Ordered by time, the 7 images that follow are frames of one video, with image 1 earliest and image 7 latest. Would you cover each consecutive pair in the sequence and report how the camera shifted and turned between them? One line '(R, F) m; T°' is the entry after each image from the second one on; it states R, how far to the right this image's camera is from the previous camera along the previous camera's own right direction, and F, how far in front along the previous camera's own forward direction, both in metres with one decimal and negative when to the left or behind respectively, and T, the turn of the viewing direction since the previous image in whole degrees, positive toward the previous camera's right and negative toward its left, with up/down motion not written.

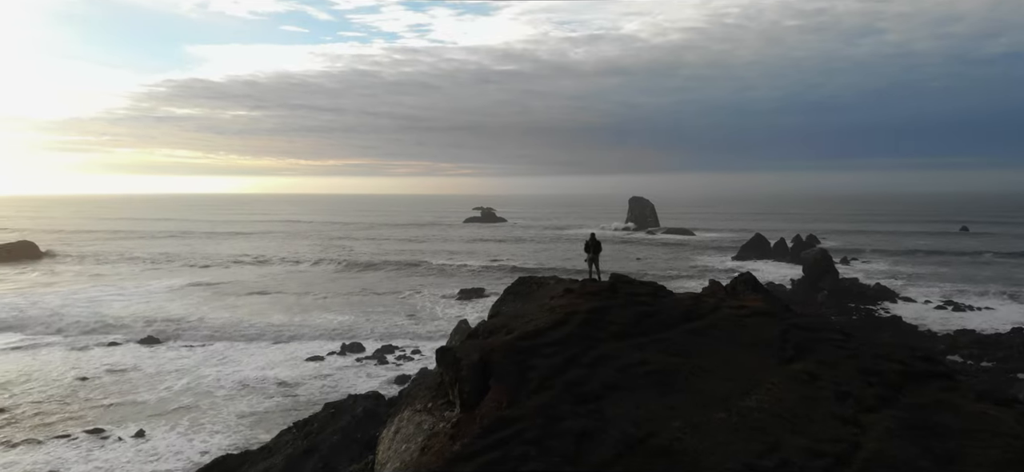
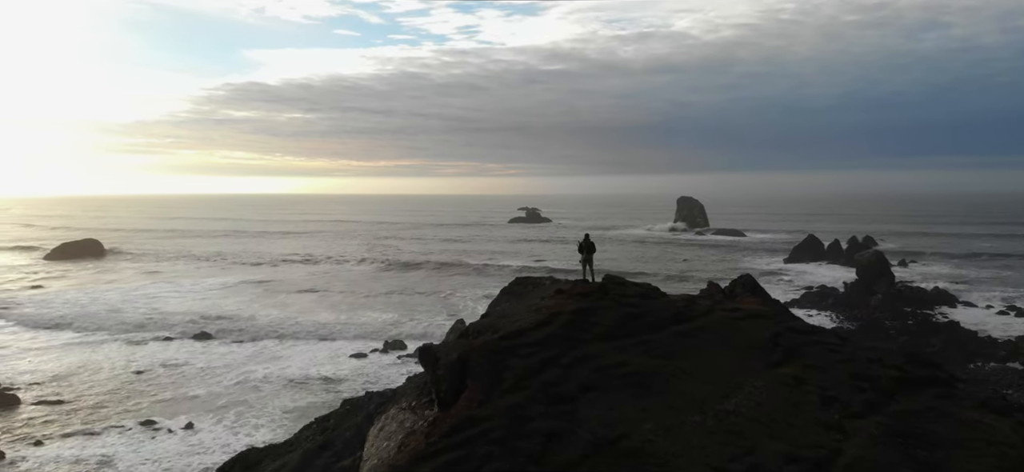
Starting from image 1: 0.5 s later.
(+0.8, -0.1) m; -4°
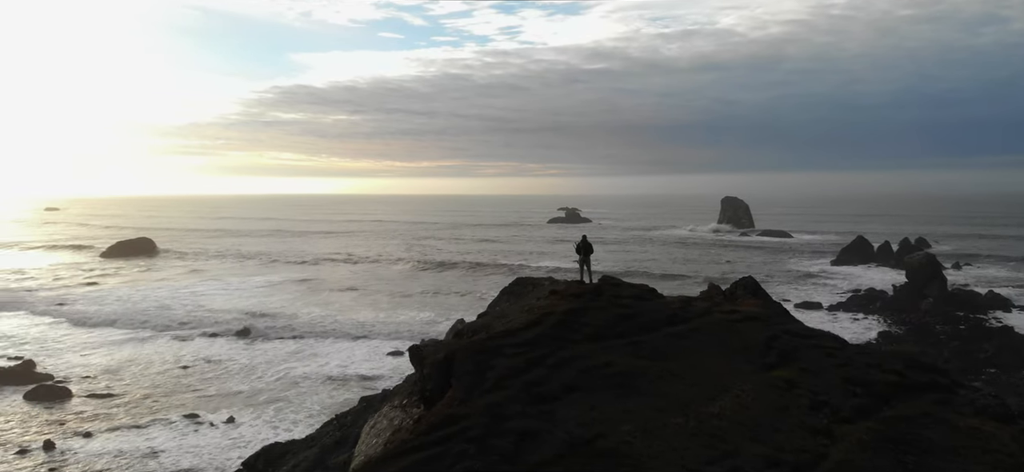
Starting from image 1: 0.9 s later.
(+0.7, -0.1) m; -4°
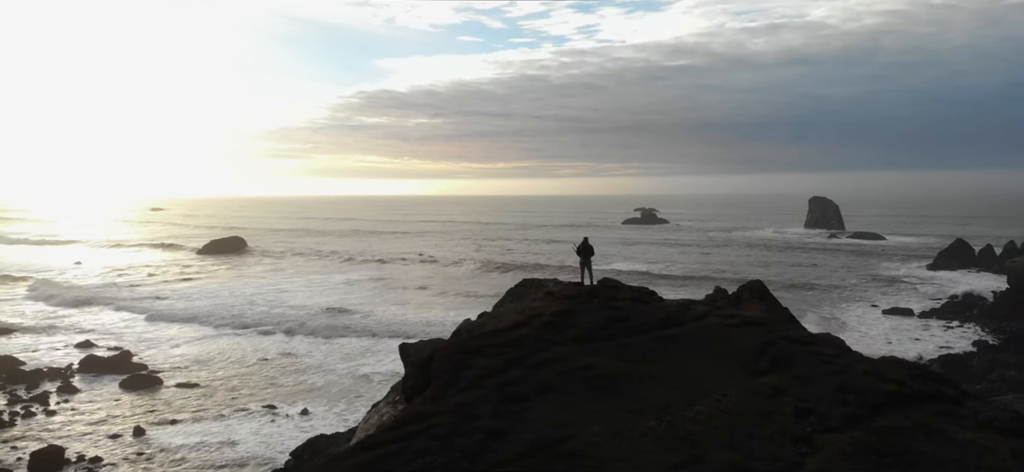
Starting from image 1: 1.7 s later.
(+1.2, -0.1) m; -7°
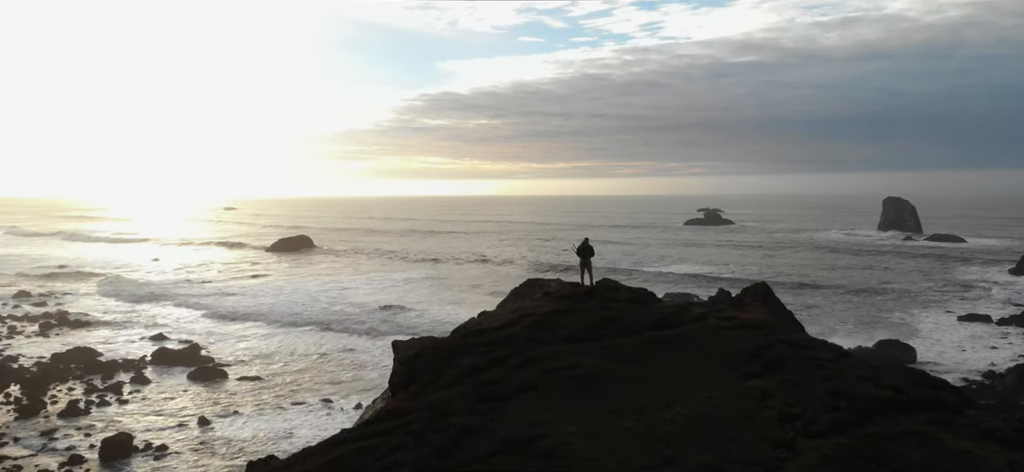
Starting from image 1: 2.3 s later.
(+0.9, -0.1) m; -5°
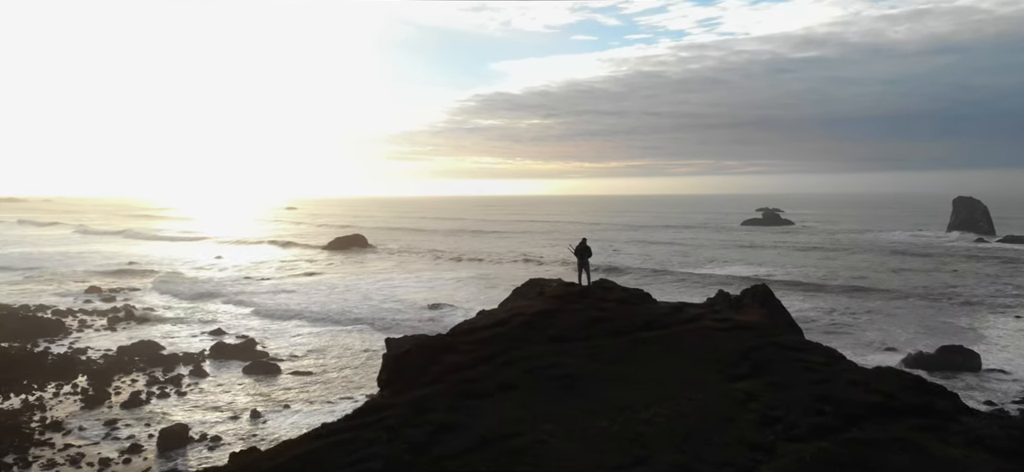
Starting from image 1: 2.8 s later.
(+0.9, -0.1) m; -5°
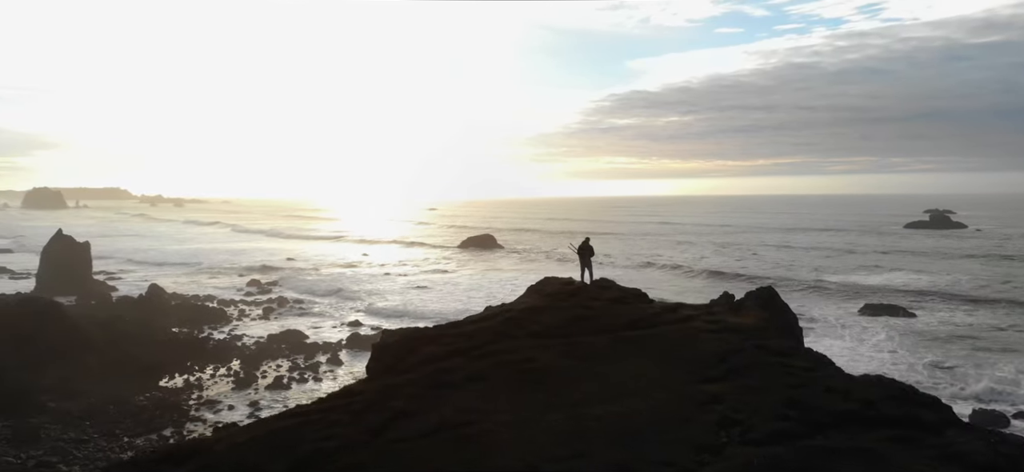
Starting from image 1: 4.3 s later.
(+2.1, +0.1) m; -12°
